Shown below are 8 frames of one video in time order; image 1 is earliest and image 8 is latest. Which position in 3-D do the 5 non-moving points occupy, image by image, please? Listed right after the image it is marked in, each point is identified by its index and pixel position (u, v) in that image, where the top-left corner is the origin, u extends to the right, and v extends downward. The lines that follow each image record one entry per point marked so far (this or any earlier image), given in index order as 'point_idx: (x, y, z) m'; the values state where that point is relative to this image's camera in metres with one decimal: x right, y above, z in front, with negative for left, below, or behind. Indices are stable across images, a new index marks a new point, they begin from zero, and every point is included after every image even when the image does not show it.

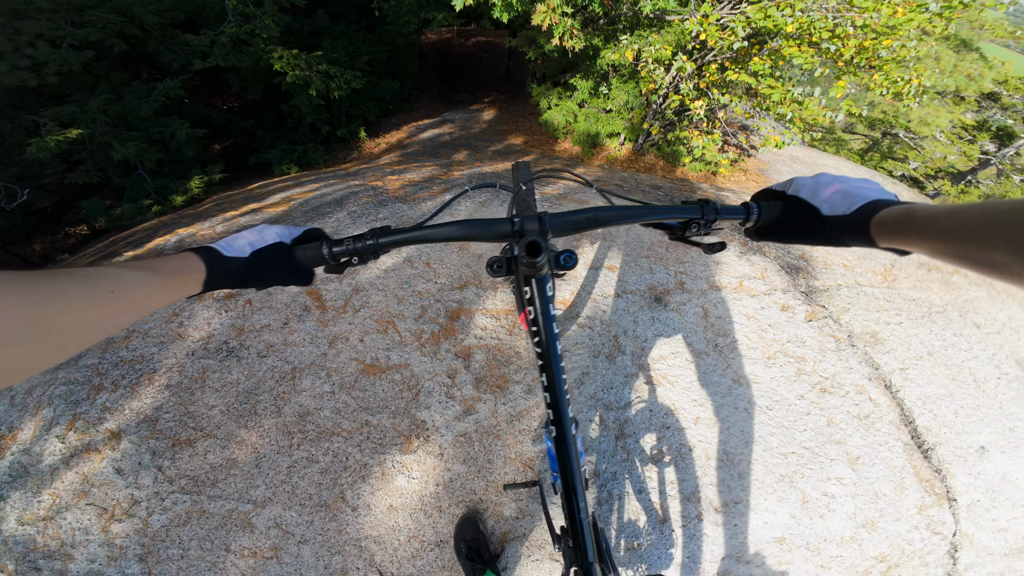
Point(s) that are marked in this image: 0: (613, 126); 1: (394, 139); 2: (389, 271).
0: (+2.2, +3.3, +8.1) m
1: (-3.1, +3.7, +9.6) m
2: (-1.1, +0.1, +3.3) m
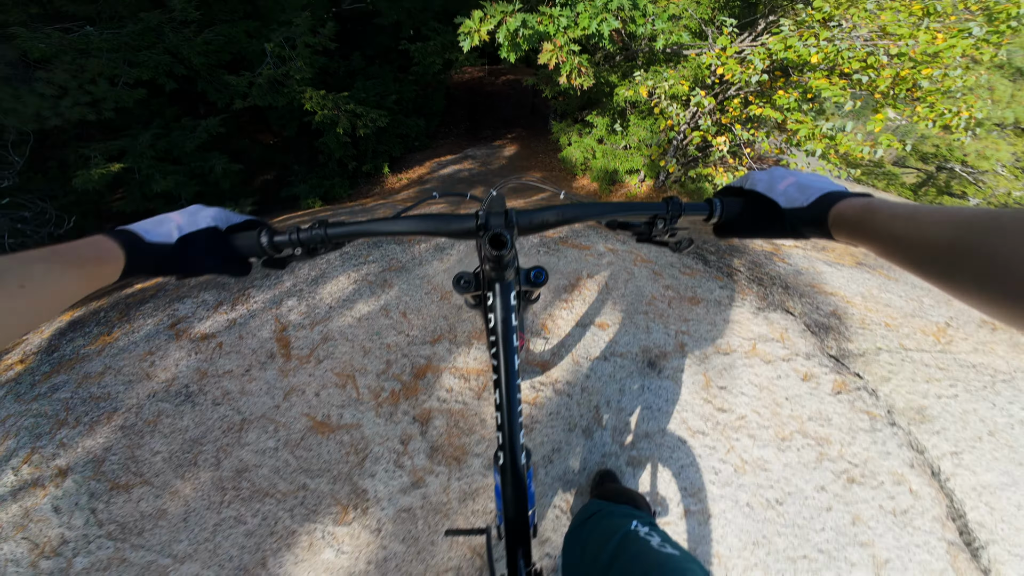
0: (+2.5, +2.5, +7.9) m
1: (-2.5, +2.9, +9.9) m
2: (-1.2, -0.3, +3.2) m
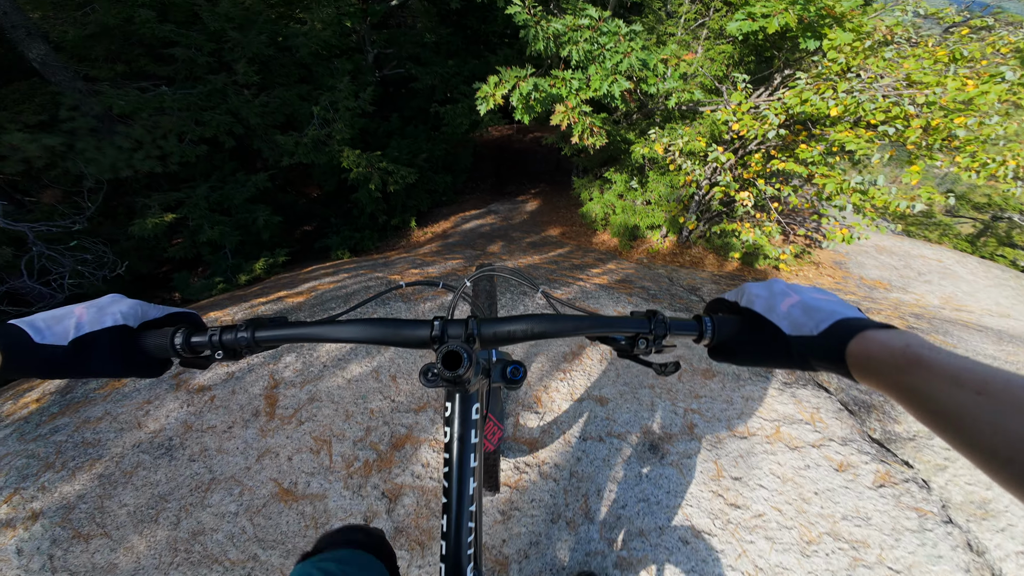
0: (+2.9, +1.3, +7.8) m
1: (-2.0, +1.6, +10.2) m
2: (-1.3, -0.8, +3.1) m
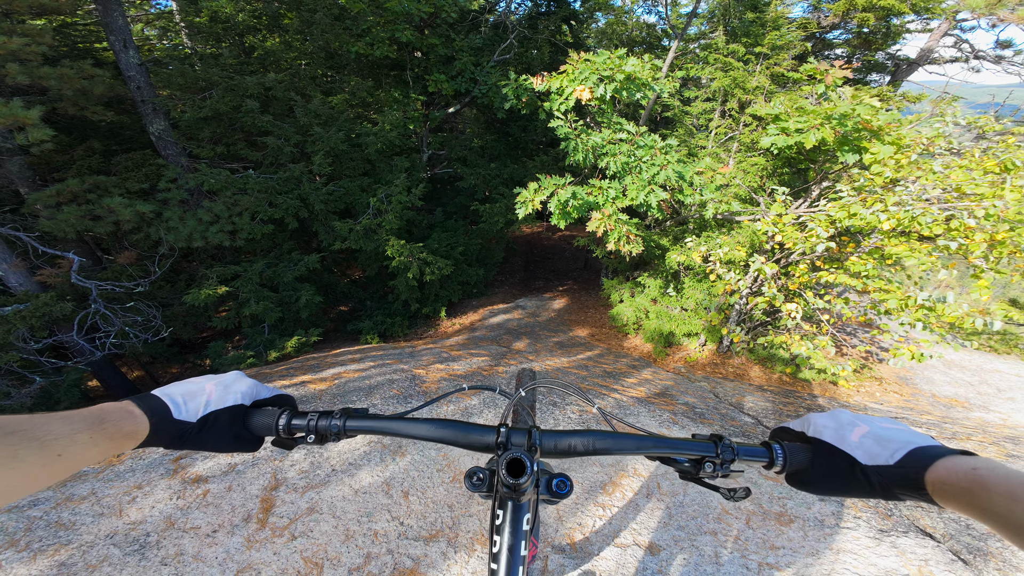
0: (+3.5, -0.7, +7.5) m
1: (-1.2, -0.8, +10.2) m
2: (-1.1, -1.4, +2.7) m
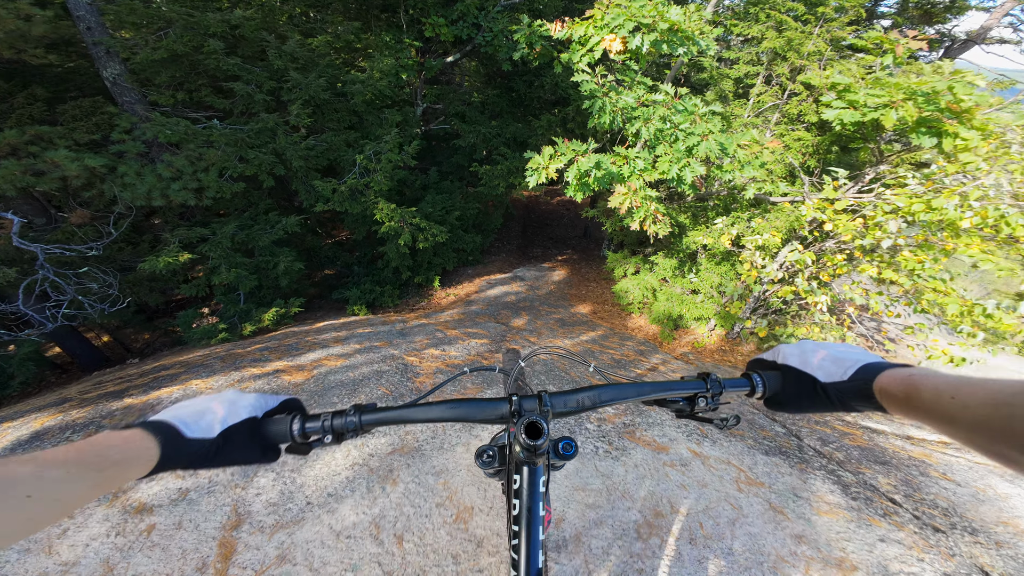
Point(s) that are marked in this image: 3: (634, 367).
0: (+3.5, -0.3, +7.0) m
1: (-1.2, 0.0, +9.6) m
2: (-1.0, -1.4, +2.2) m
3: (+1.8, -1.2, +5.6) m
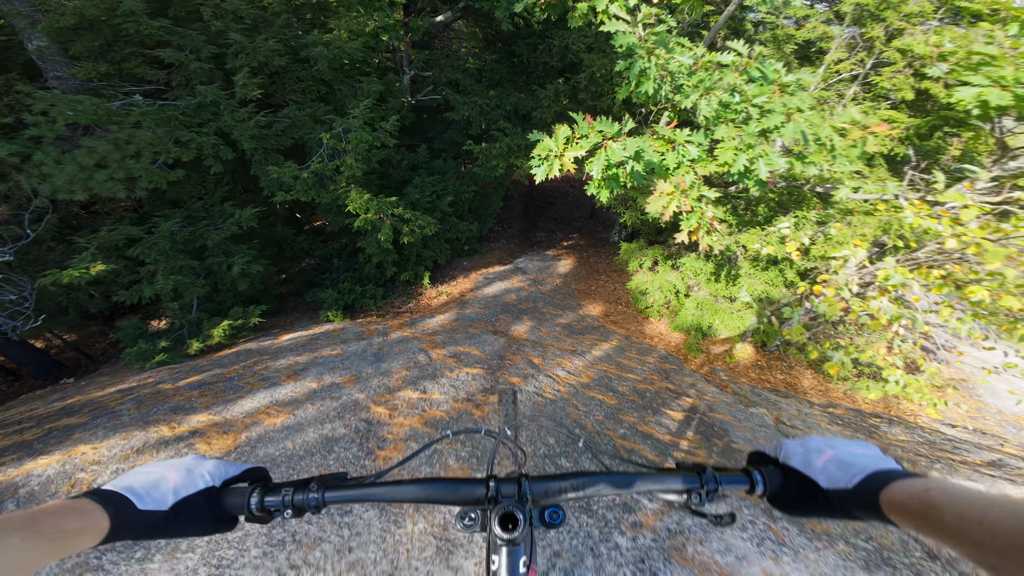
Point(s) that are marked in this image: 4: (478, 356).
0: (+3.5, -0.4, +5.9) m
1: (-1.2, 0.0, +8.5) m
2: (-1.0, -1.8, +1.2) m
3: (+1.8, -1.4, +4.5) m
4: (-0.4, -0.9, +5.0) m
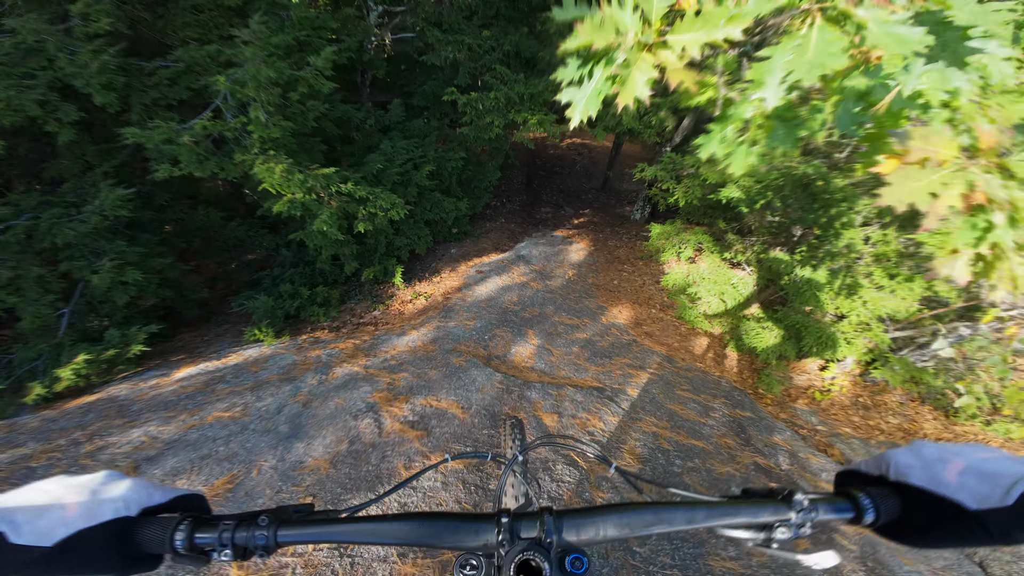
0: (+3.5, -0.6, +4.0) m
1: (-1.2, +0.1, +6.6) m
2: (-1.0, -2.3, -0.6) m
3: (+1.8, -1.6, +2.7) m
4: (-0.4, -1.1, +3.2) m
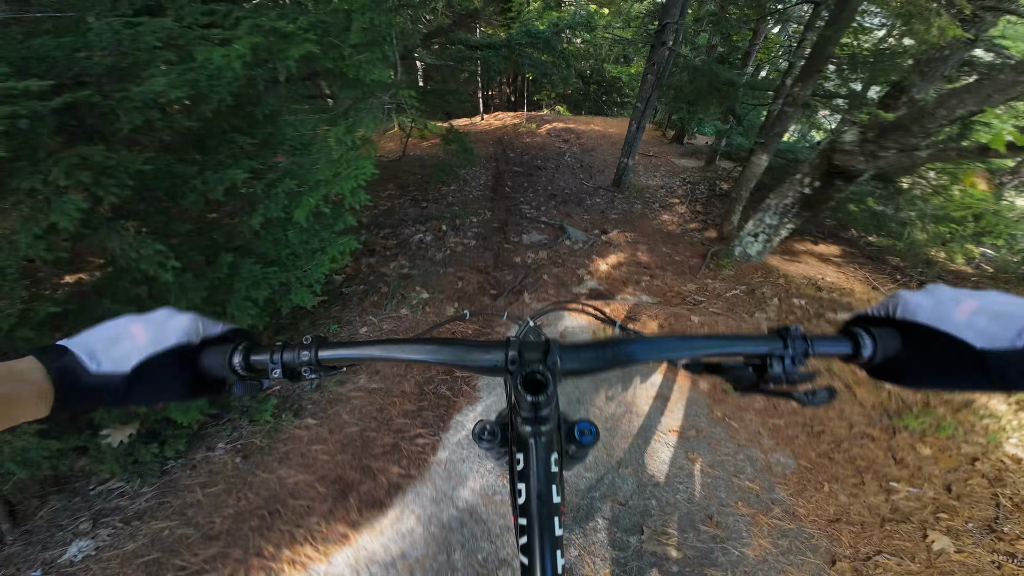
0: (+3.4, -1.9, -1.9) m
1: (-1.5, -1.7, +0.5) m
2: (-0.8, -4.0, -6.6) m
3: (+1.8, -3.1, -3.2) m
4: (-0.5, -2.8, -2.9) m
